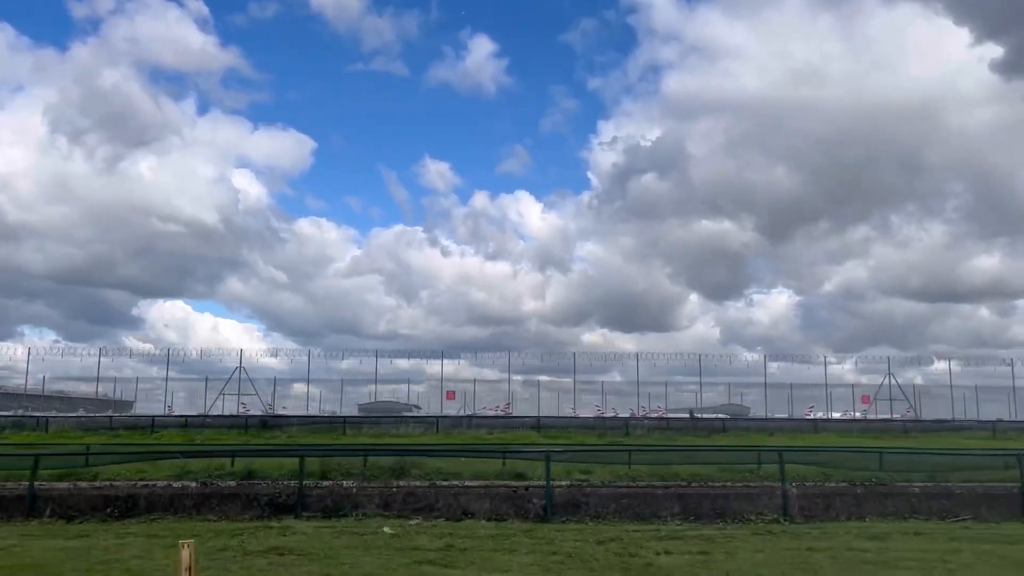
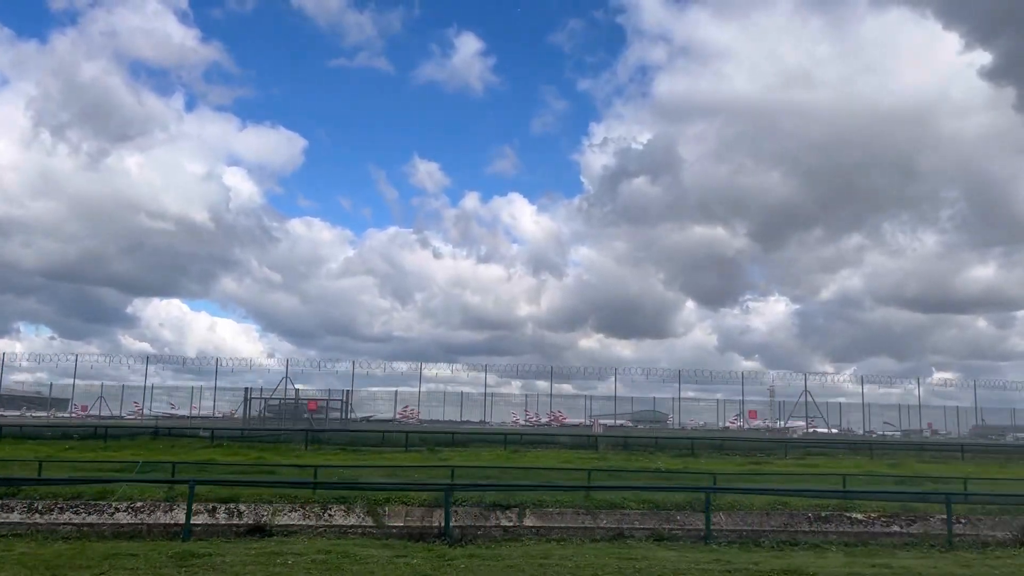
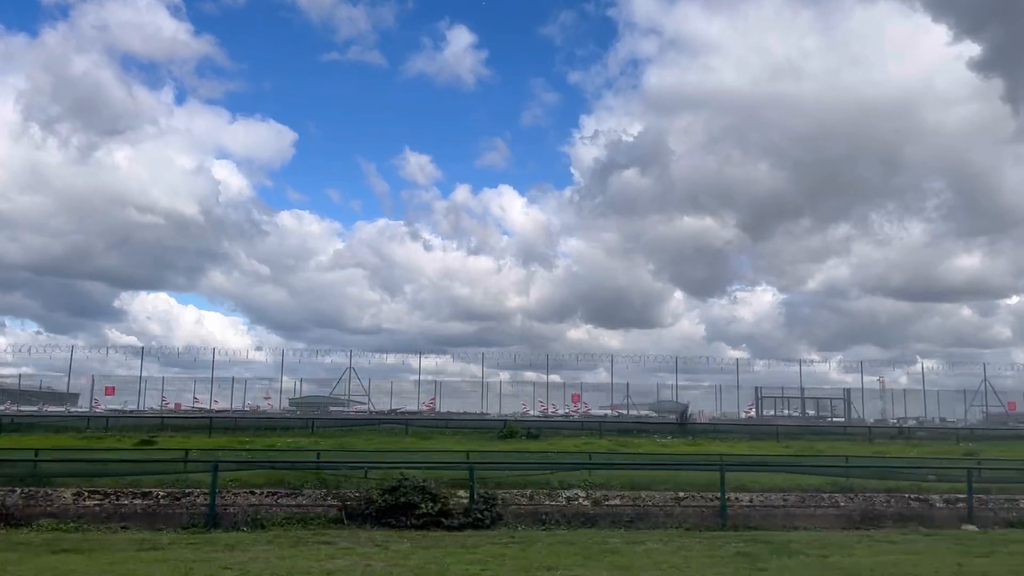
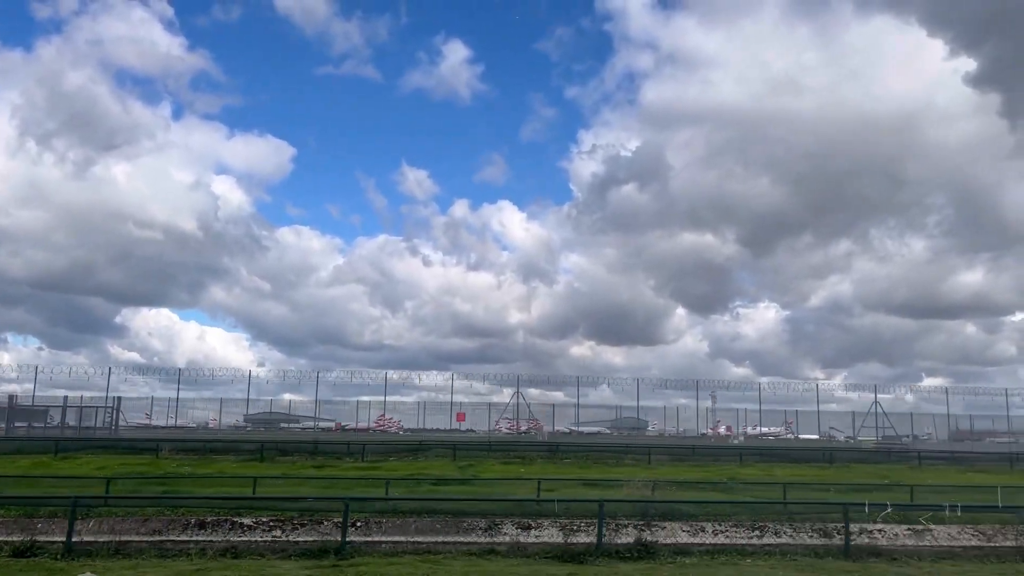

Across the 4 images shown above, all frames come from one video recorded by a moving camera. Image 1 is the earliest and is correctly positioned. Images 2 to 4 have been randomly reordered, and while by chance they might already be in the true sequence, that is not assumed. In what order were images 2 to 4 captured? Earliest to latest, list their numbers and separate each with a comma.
3, 2, 4
